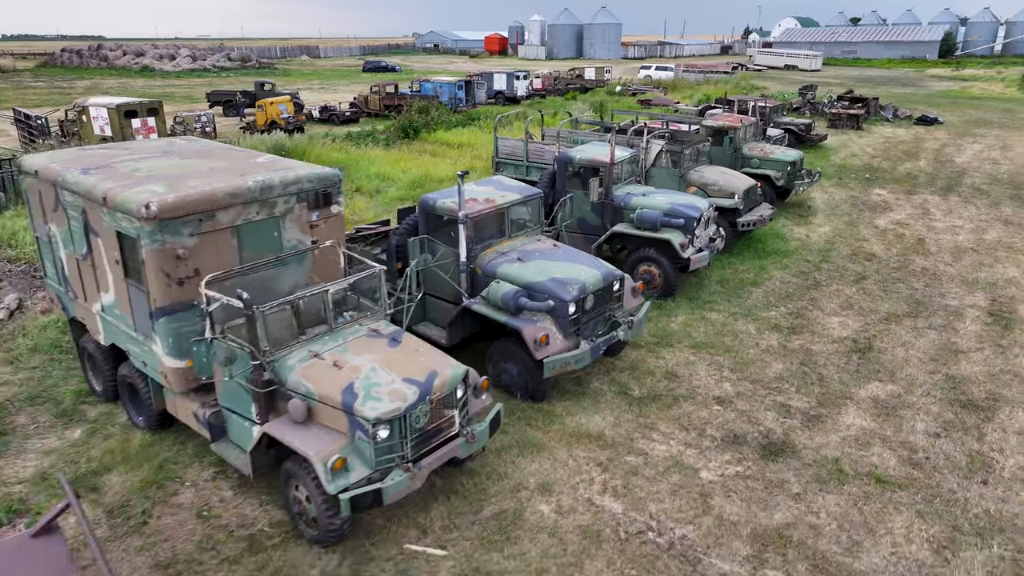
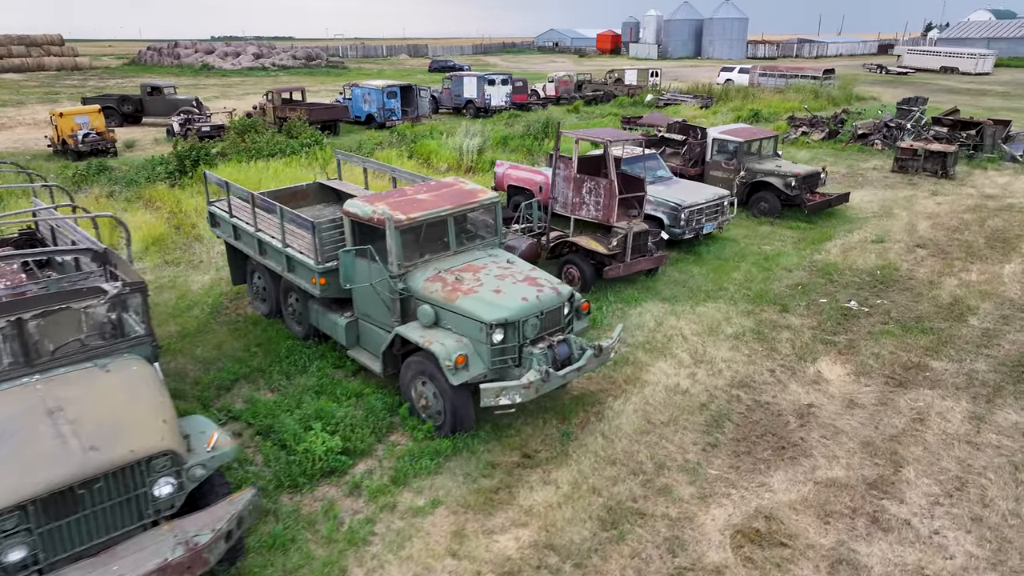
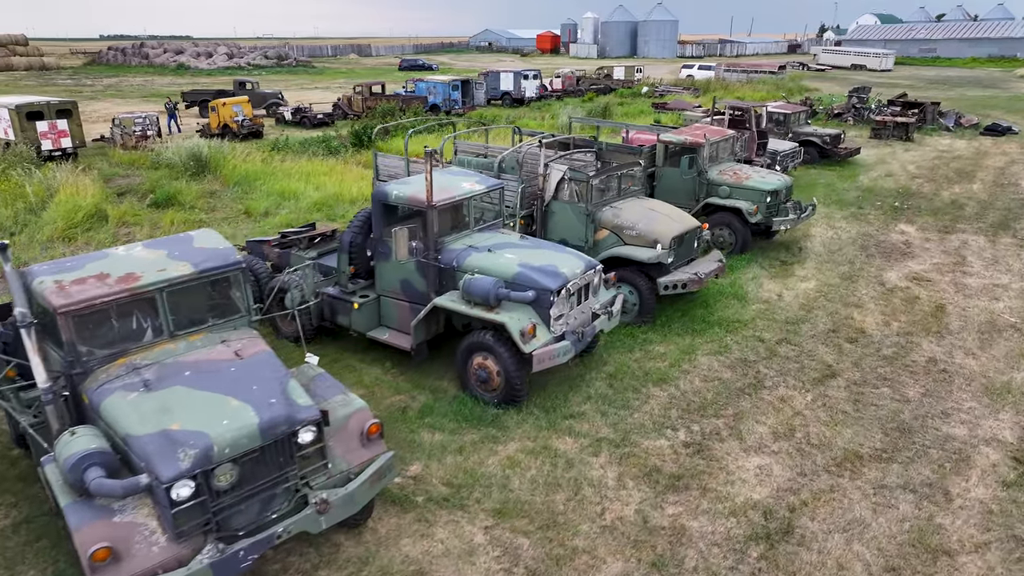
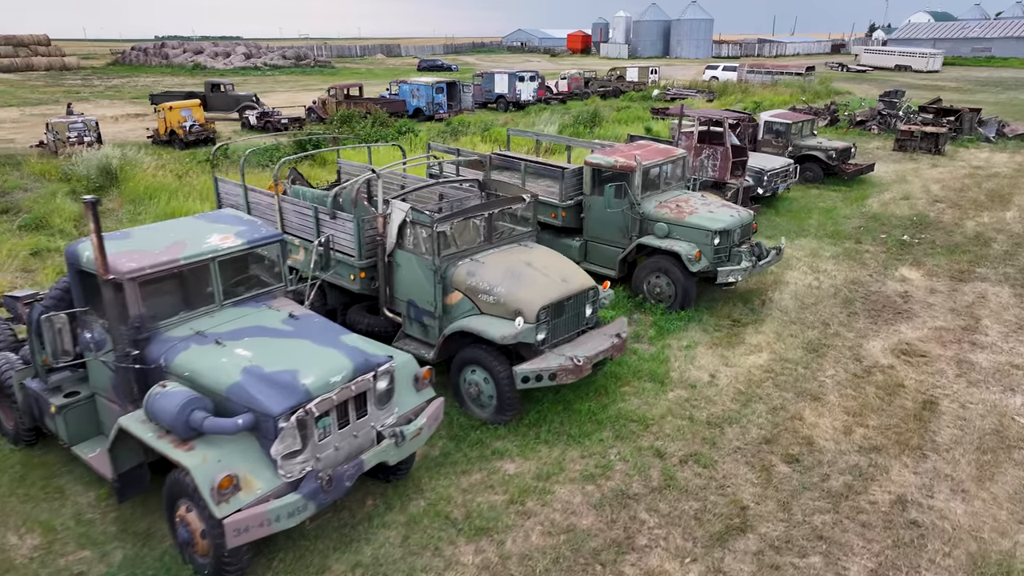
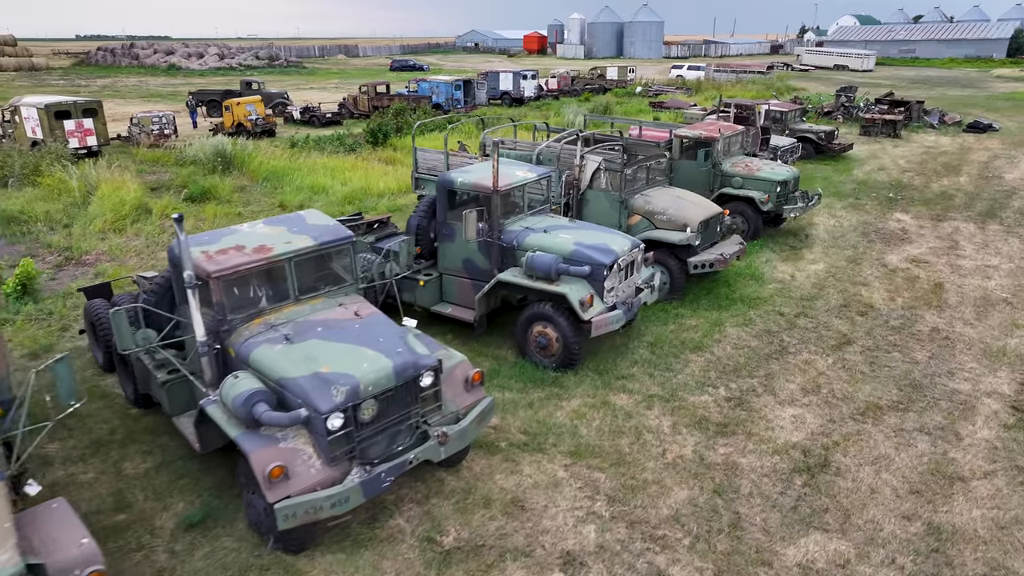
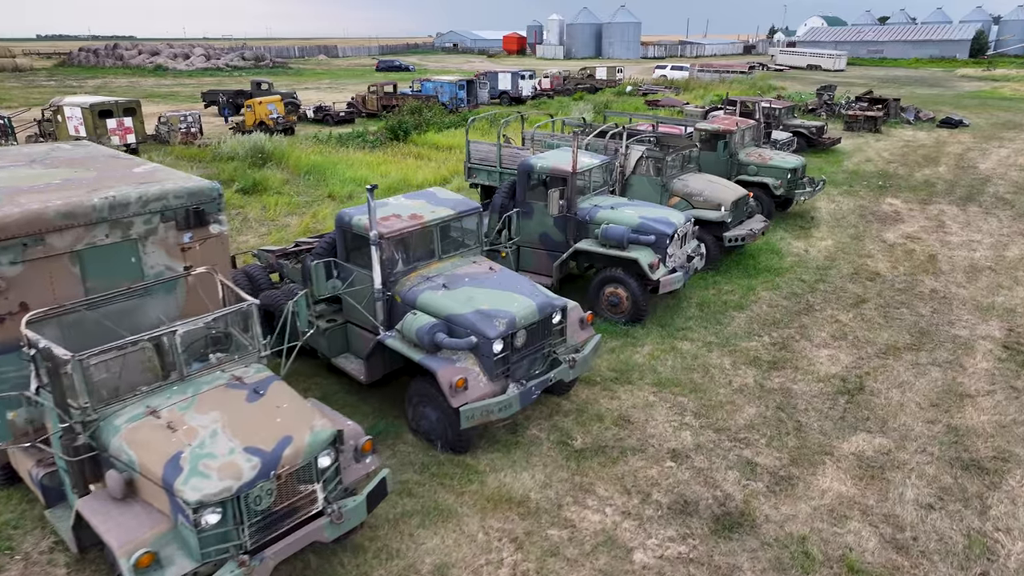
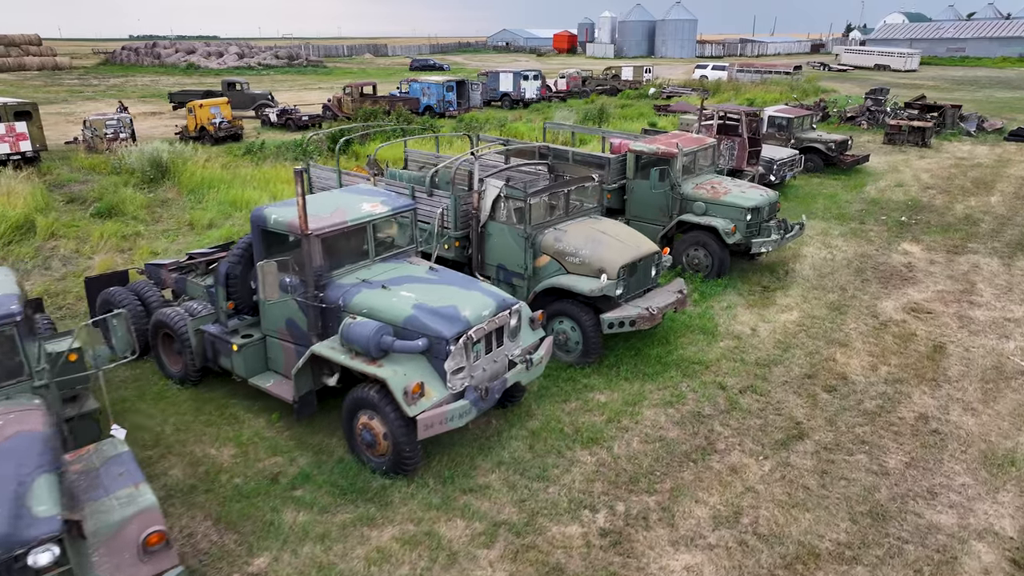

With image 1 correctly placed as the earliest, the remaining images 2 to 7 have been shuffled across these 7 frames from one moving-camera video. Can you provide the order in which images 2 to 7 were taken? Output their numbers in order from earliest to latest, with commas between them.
6, 5, 3, 7, 4, 2
